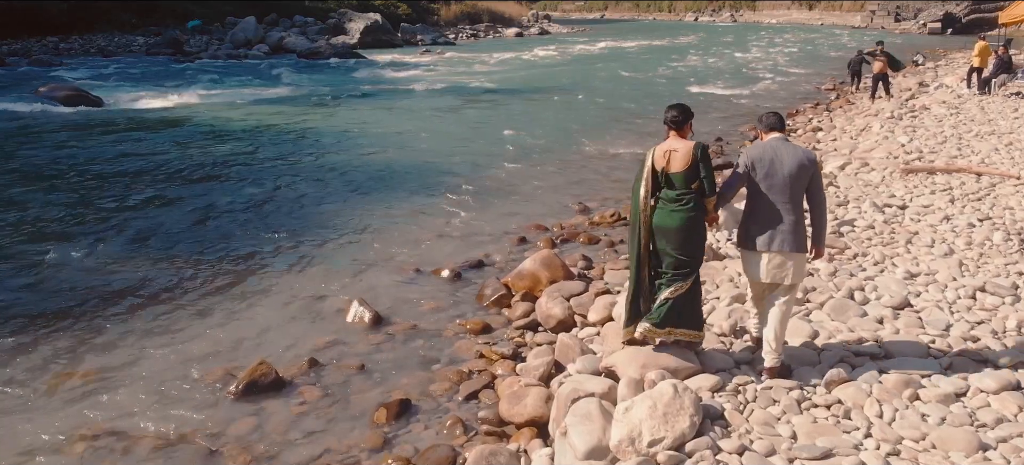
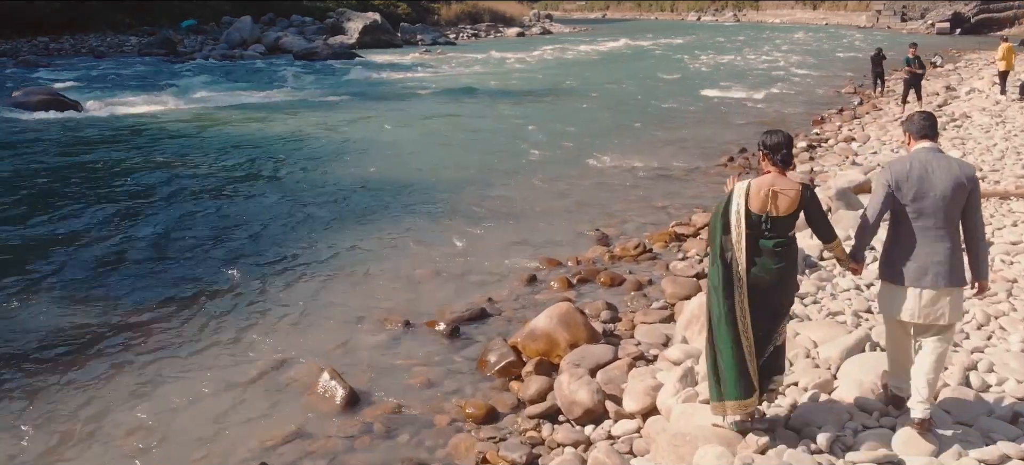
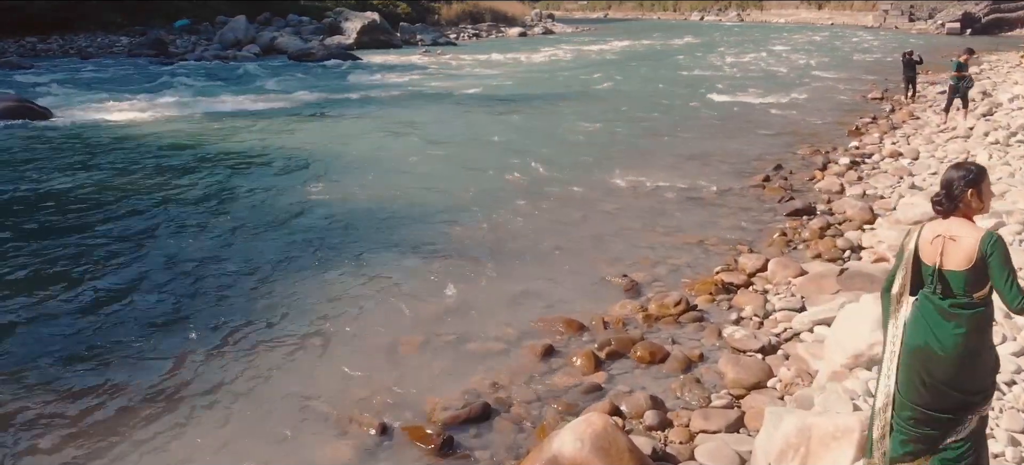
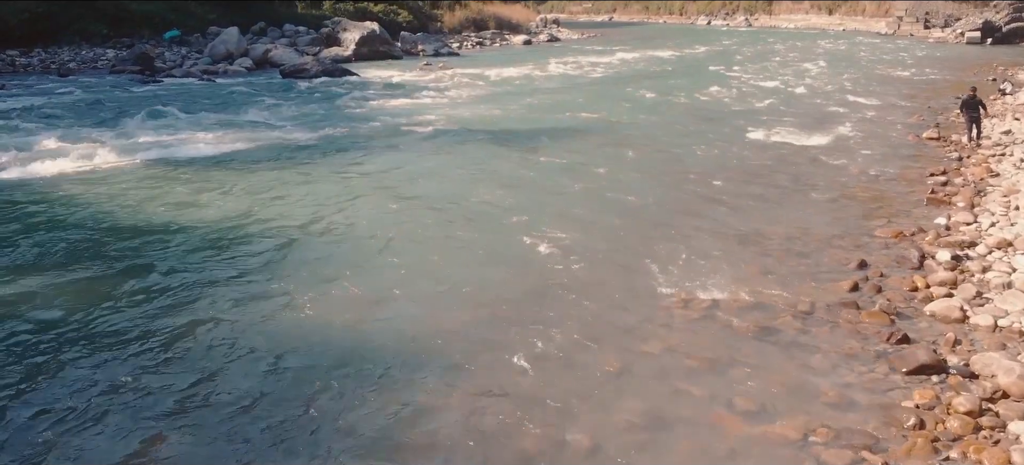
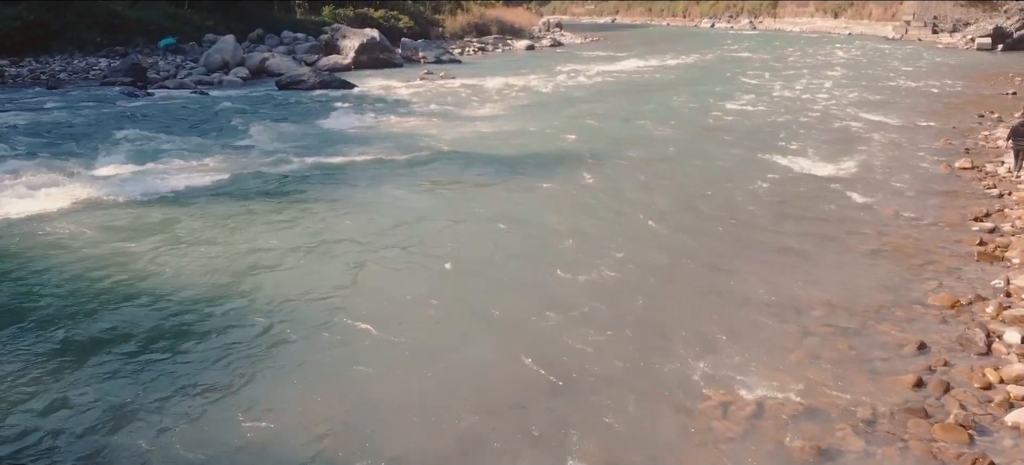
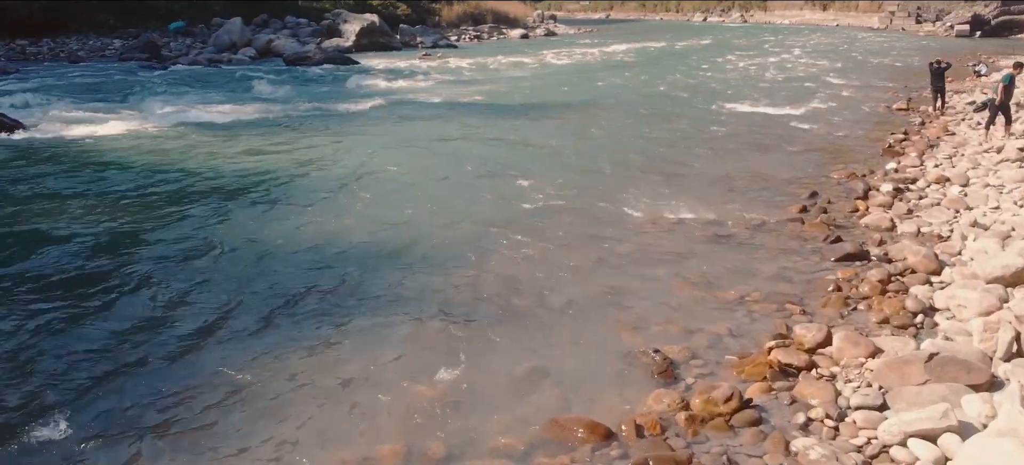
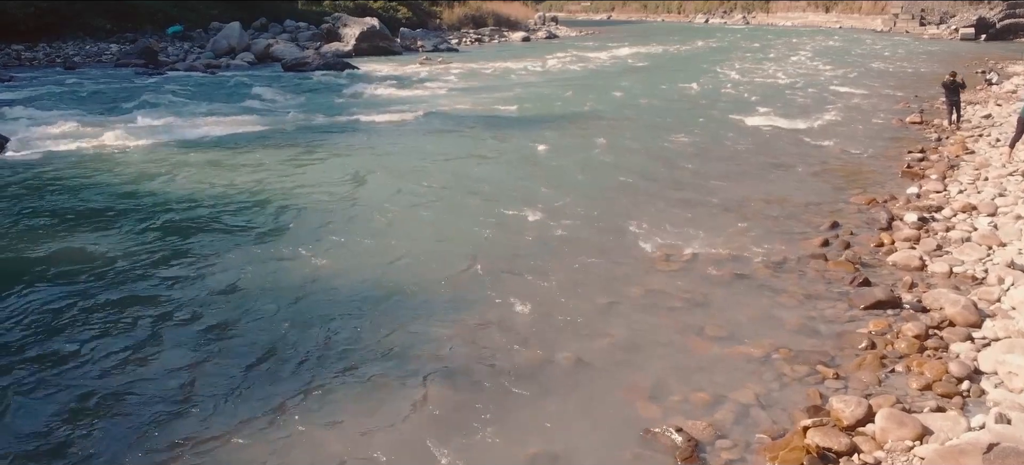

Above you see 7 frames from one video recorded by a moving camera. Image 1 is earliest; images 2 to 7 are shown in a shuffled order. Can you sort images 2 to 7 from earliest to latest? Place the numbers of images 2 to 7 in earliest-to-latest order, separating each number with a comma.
2, 3, 6, 7, 4, 5
